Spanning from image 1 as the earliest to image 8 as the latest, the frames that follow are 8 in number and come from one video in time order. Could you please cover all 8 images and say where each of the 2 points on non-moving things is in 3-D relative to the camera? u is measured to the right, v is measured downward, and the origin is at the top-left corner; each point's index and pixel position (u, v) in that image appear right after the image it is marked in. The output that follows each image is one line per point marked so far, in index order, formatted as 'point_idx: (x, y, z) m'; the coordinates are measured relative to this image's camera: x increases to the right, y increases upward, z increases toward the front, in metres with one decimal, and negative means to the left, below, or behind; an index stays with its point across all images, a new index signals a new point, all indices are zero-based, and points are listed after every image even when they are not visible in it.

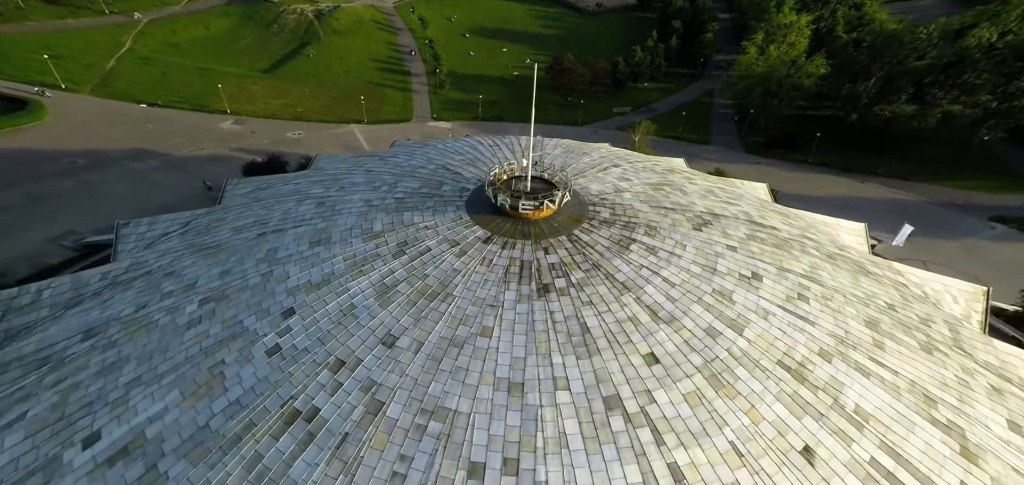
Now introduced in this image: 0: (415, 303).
0: (-3.4, -2.1, +13.0) m
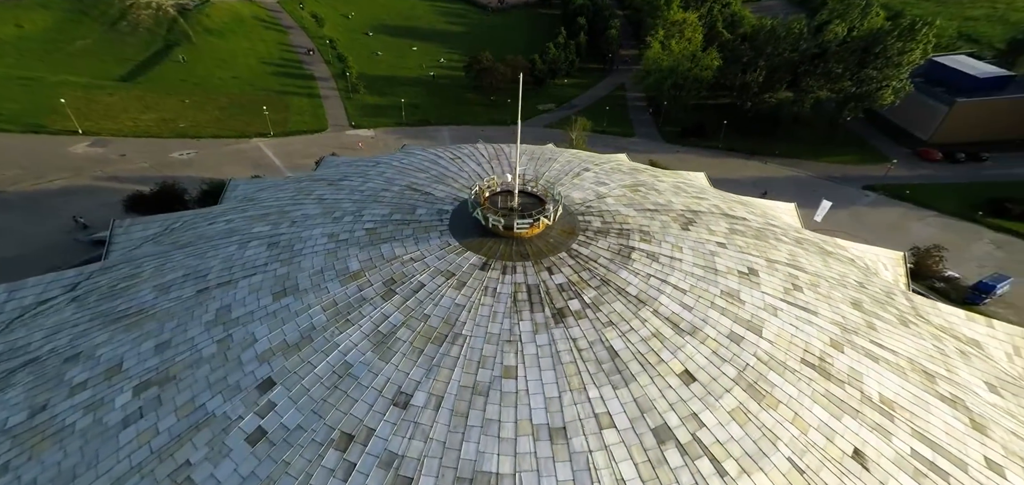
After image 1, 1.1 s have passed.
0: (-2.8, -3.3, +11.3) m
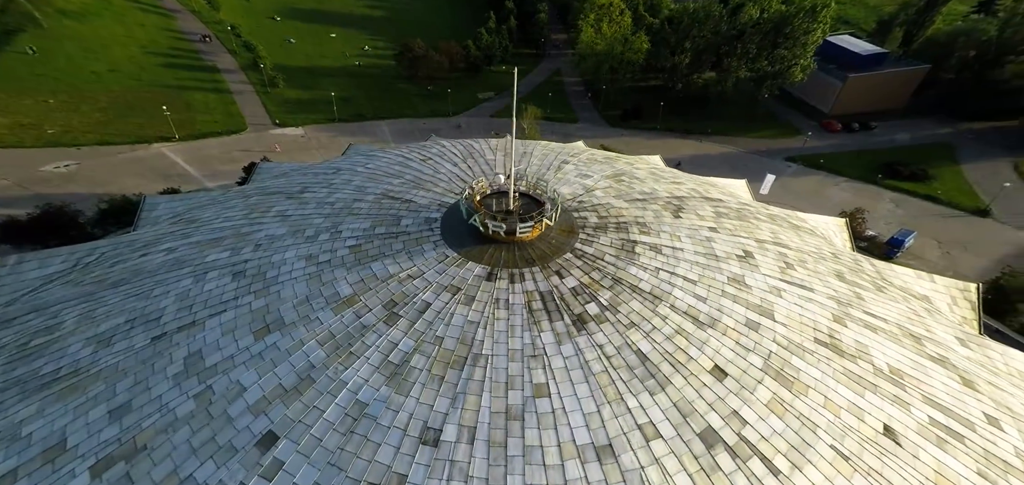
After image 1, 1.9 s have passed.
0: (-2.0, -3.8, +10.3) m
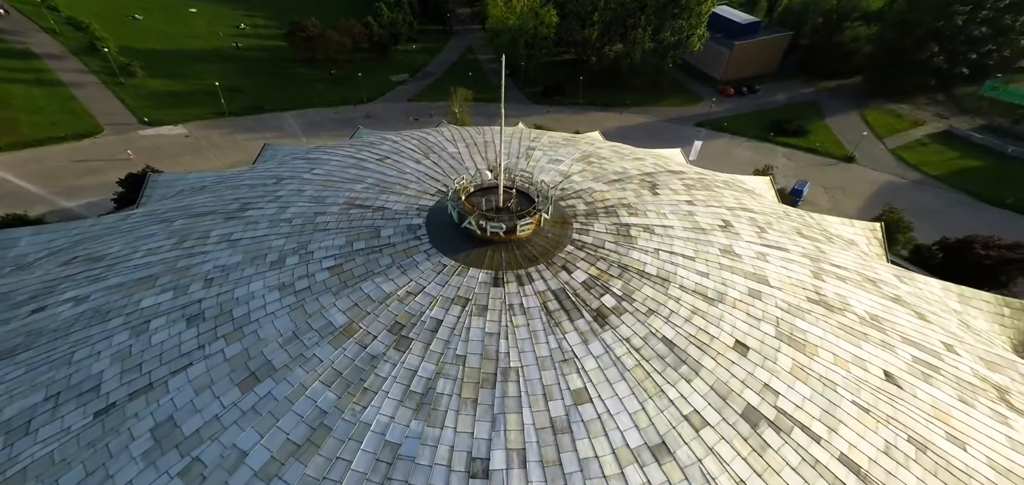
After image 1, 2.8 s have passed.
0: (-1.0, -4.1, +9.4) m
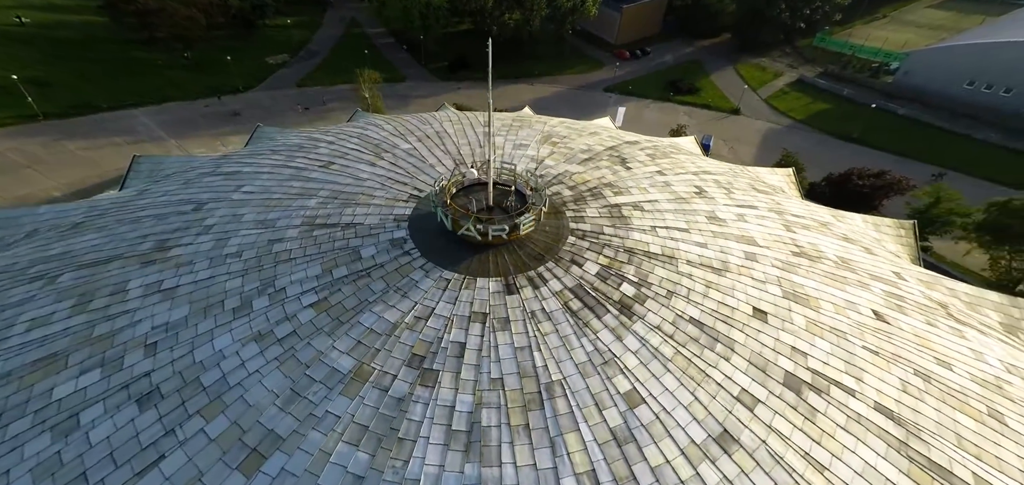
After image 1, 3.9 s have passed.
0: (+0.4, -4.3, +8.6) m
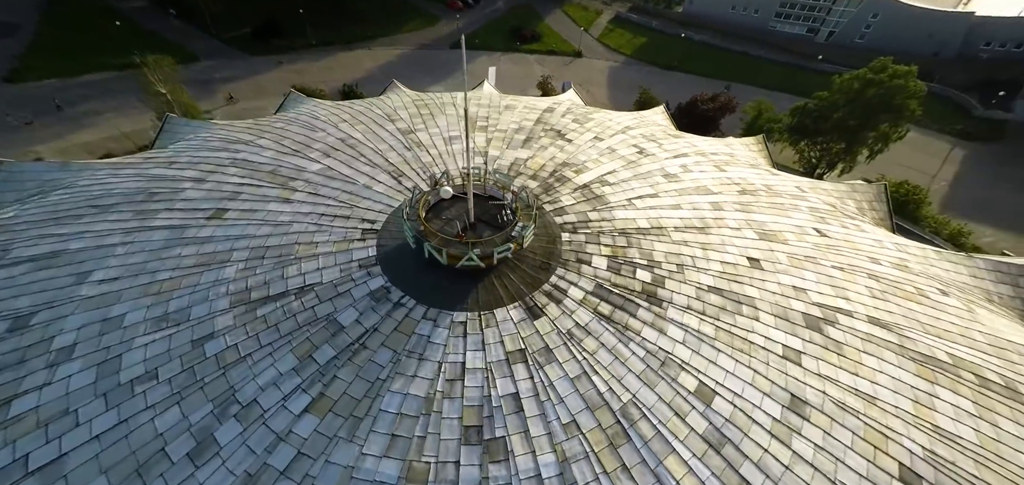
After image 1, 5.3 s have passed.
0: (+2.5, -4.7, +7.9) m
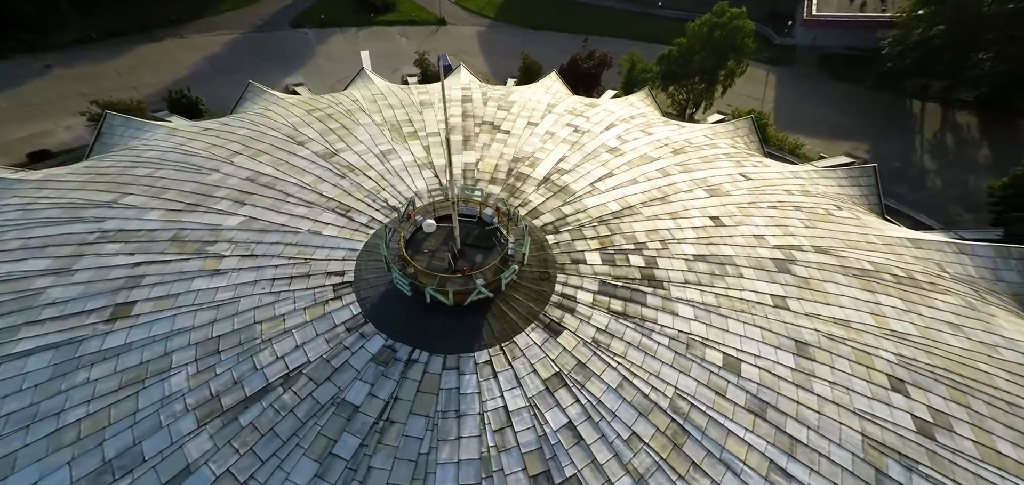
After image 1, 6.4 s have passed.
0: (+4.0, -4.7, +8.3) m
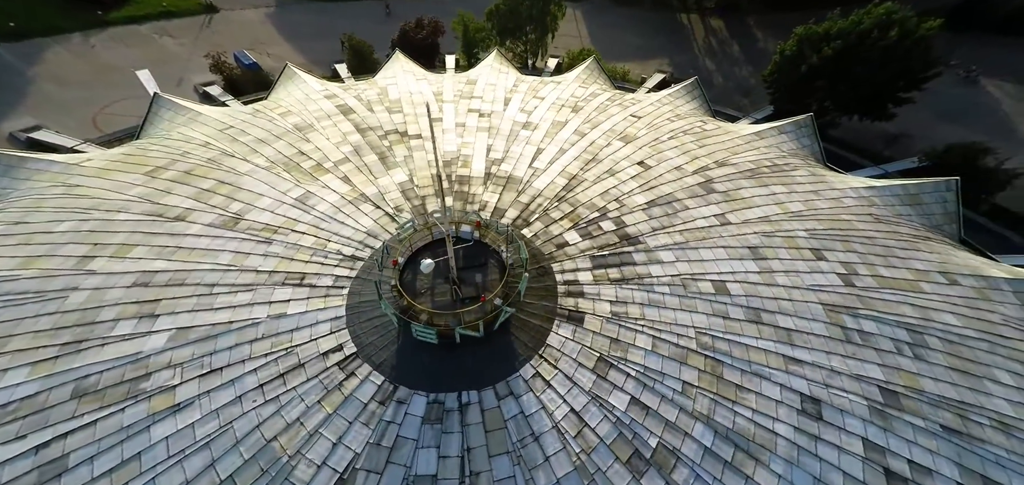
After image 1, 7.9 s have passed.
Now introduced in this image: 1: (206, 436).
0: (+5.6, -3.3, +9.9) m
1: (-7.7, -4.8, +9.2) m
